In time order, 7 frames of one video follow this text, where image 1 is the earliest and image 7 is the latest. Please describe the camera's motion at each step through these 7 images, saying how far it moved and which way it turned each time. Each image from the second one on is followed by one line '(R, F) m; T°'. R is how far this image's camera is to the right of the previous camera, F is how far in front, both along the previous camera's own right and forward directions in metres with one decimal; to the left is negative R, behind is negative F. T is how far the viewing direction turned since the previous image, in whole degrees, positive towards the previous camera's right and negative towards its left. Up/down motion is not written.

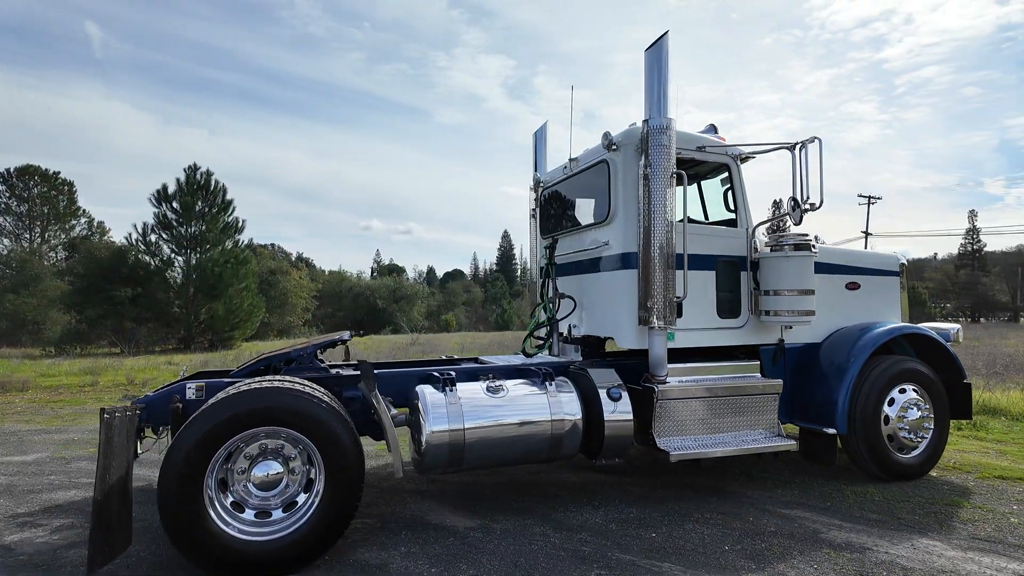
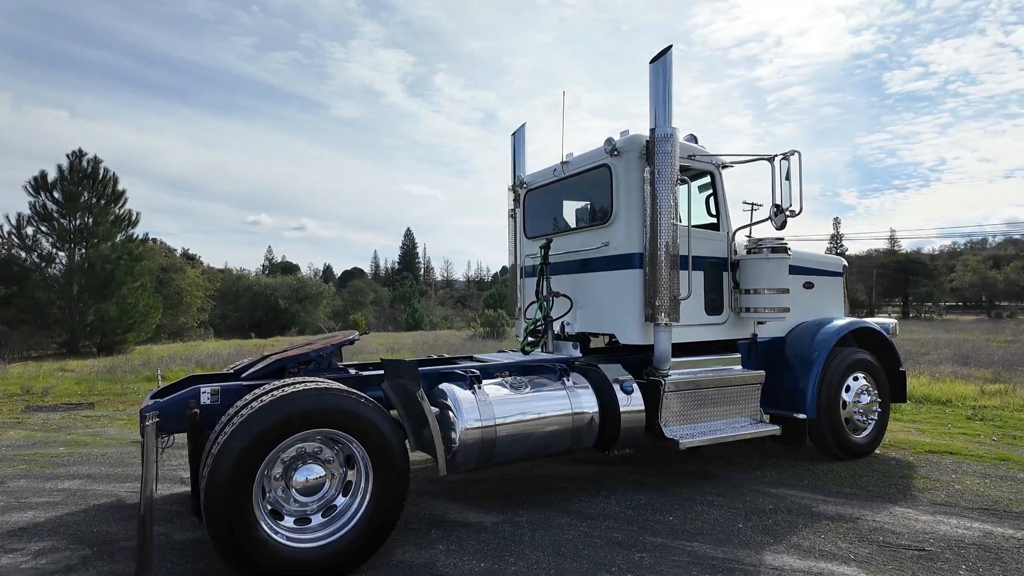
(-0.9, 0.0) m; +9°
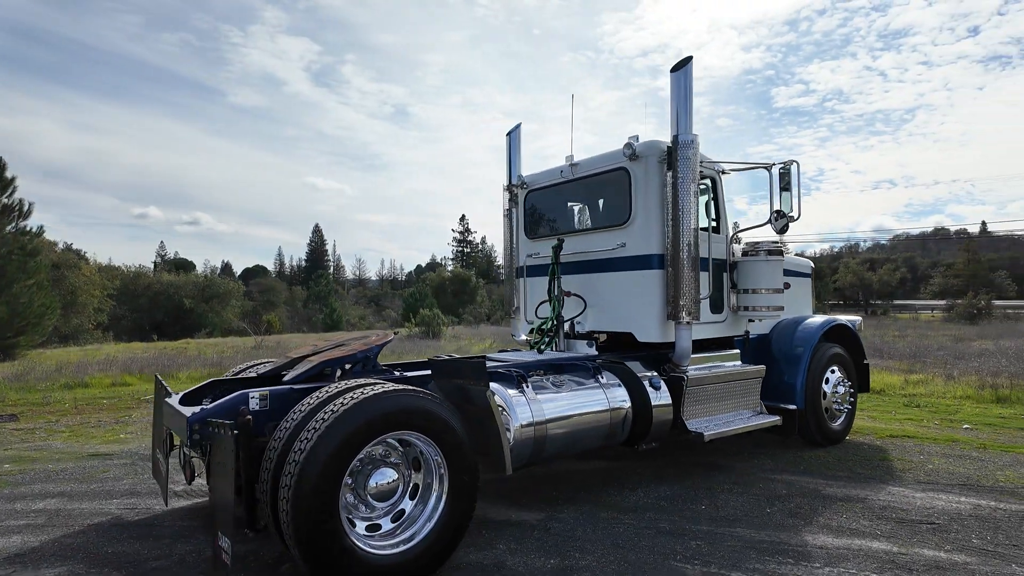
(-1.0, 0.0) m; +8°
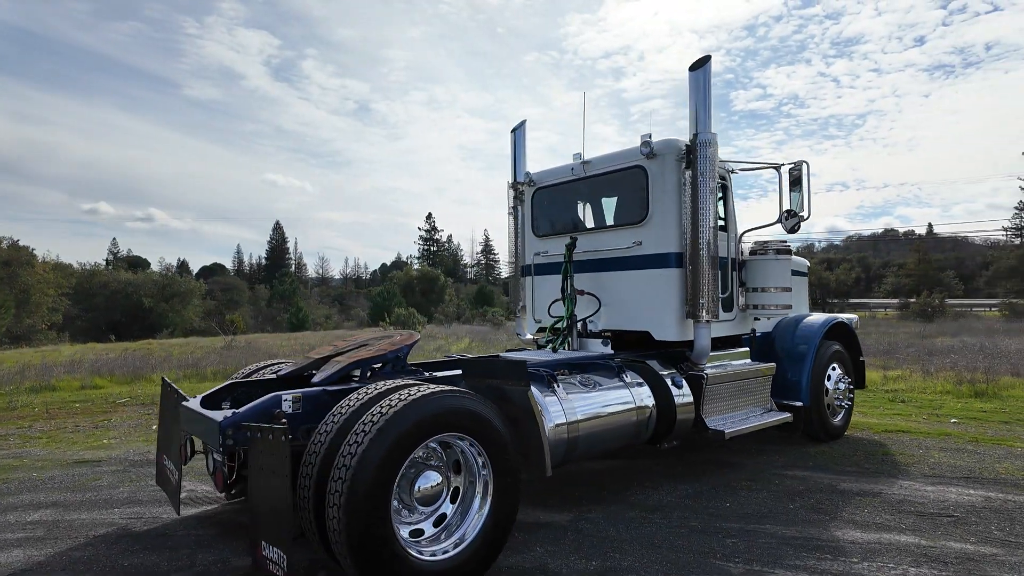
(-0.5, +0.1) m; +3°
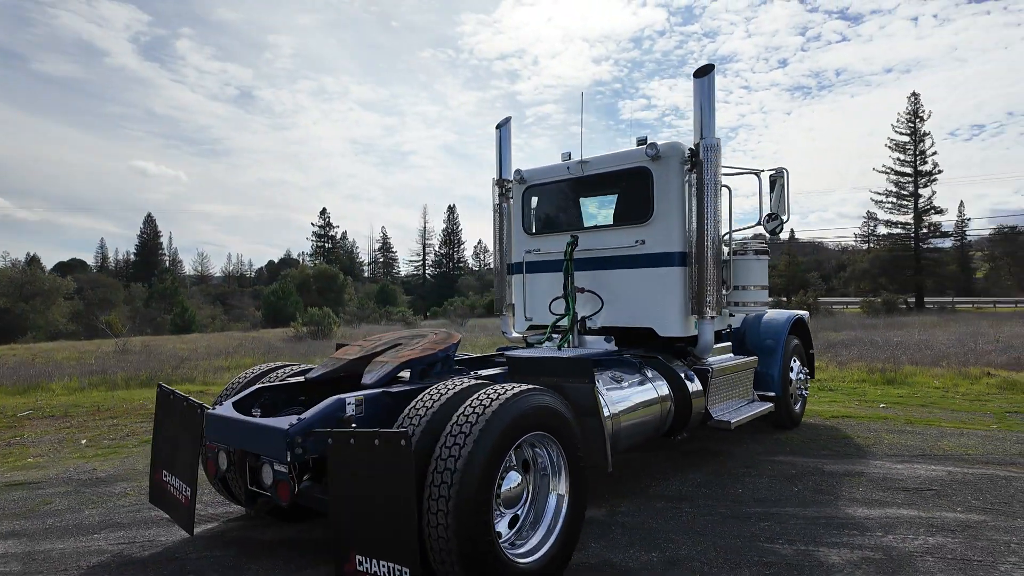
(-1.0, +0.1) m; +10°
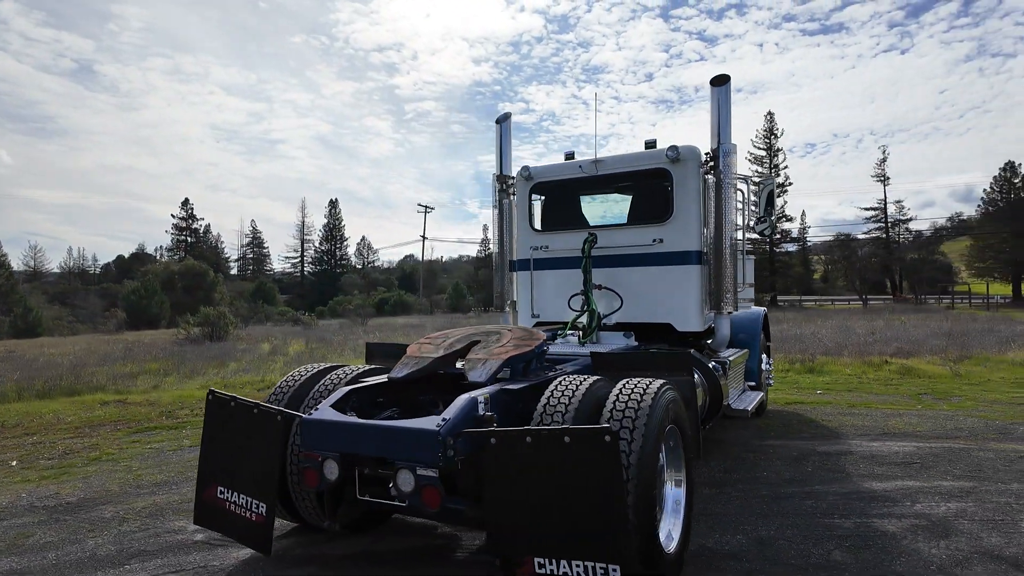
(-1.4, +0.2) m; +11°
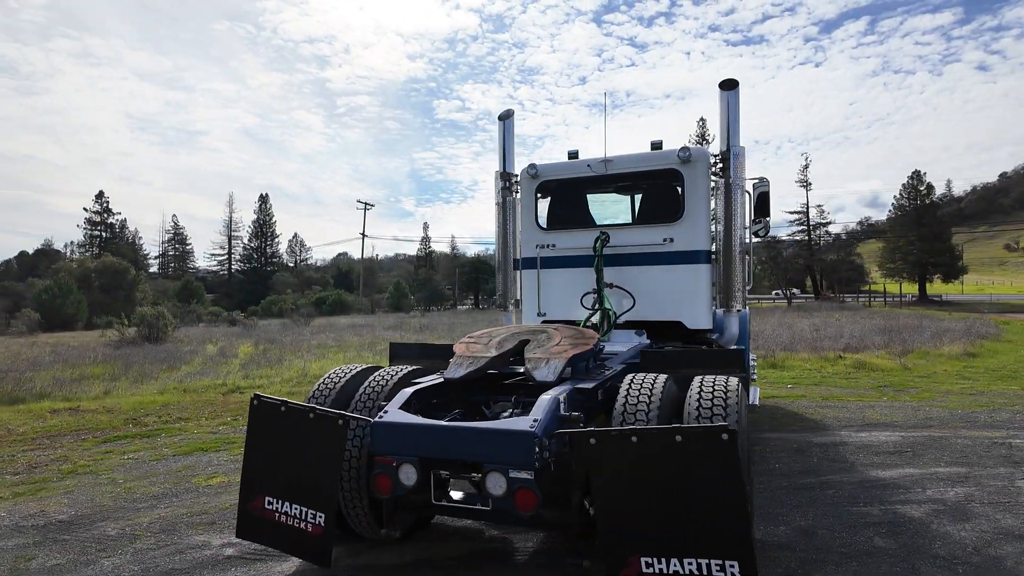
(-0.8, +0.1) m; +6°
